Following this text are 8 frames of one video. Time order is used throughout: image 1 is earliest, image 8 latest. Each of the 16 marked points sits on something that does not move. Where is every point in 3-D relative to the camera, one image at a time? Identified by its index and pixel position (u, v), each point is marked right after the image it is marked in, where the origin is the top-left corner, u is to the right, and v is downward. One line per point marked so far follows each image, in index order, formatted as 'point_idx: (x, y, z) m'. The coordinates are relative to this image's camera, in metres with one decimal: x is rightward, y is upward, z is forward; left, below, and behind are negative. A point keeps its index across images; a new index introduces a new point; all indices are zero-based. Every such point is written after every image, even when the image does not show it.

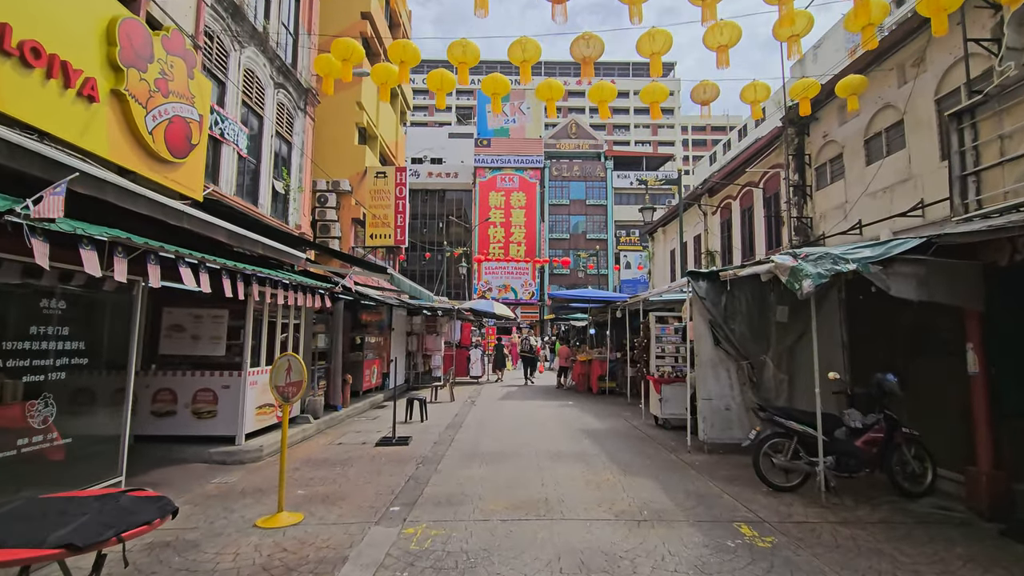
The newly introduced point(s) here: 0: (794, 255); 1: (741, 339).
0: (+3.1, +0.4, +5.6) m
1: (+3.5, -0.8, +7.7) m
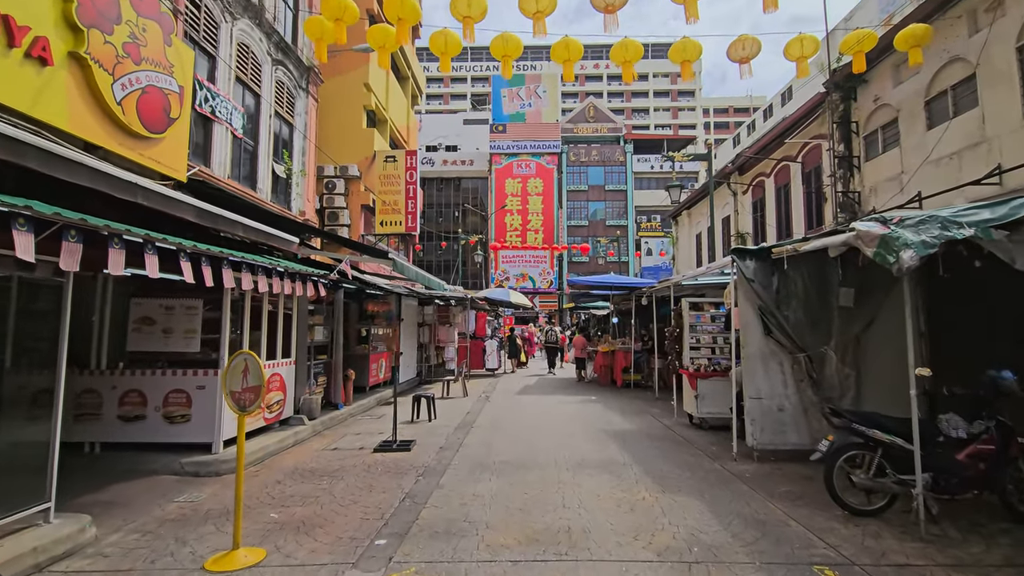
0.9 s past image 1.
0: (+3.2, +0.6, +4.4) m
1: (+3.7, -0.5, +6.5) m
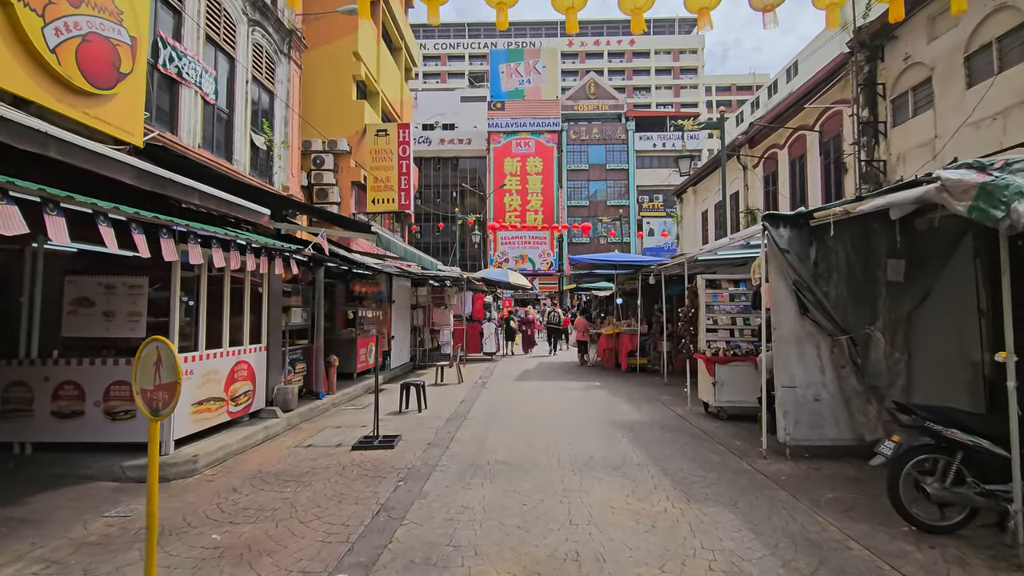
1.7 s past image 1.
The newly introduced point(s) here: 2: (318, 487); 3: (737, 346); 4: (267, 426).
0: (+3.2, +0.8, +3.5) m
1: (+3.6, -0.2, +5.6) m
2: (-1.9, -2.0, +5.0) m
3: (+3.6, -0.9, +8.0) m
4: (-3.4, -1.9, +6.9) m
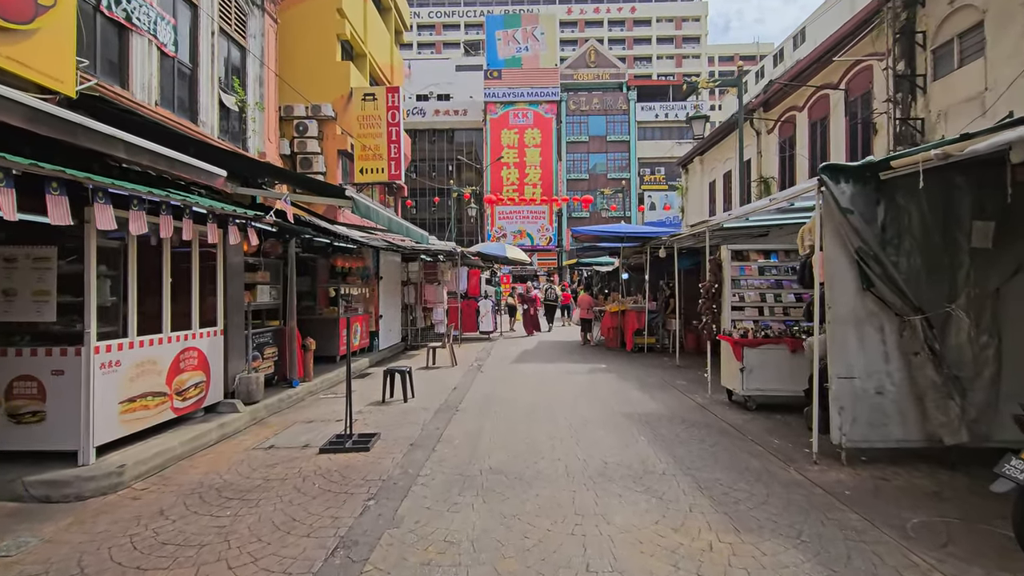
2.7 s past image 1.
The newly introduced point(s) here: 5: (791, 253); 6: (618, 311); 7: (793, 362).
0: (+3.2, +1.0, +2.4) m
1: (+3.6, +0.1, +4.6) m
2: (-1.9, -1.7, +4.0) m
3: (+3.5, -0.5, +7.0) m
4: (-3.4, -1.6, +5.9) m
5: (+4.1, +0.5, +7.4) m
6: (+2.8, -0.6, +13.4) m
7: (+3.7, -1.0, +6.7) m
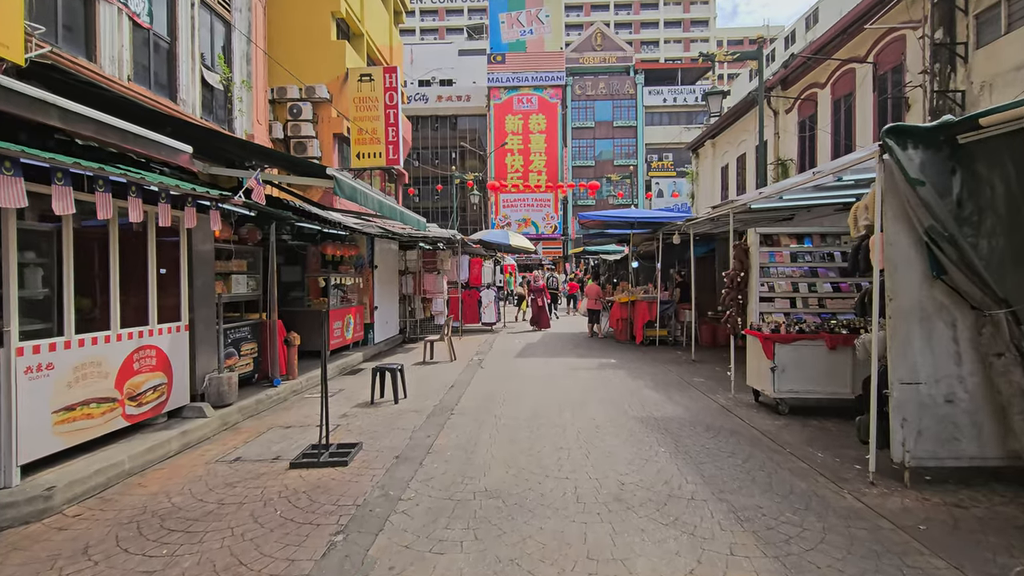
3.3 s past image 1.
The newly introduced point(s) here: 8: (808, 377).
0: (+3.1, +1.0, +1.6) m
1: (+3.6, +0.2, +3.8) m
2: (-1.9, -1.7, +3.3) m
3: (+3.5, -0.4, +6.2) m
4: (-3.4, -1.5, +5.2) m
5: (+4.1, +0.7, +6.6) m
6: (+2.9, -0.3, +12.6) m
7: (+3.7, -0.8, +5.9) m
8: (+3.5, -1.0, +5.9) m
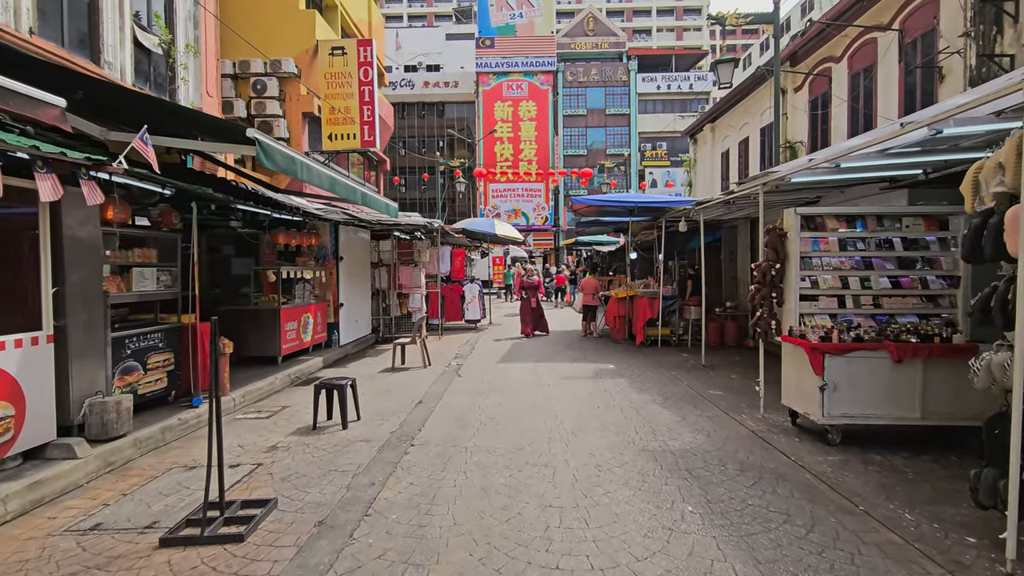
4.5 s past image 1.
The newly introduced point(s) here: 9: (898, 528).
0: (+3.0, +1.0, +0.2) m
1: (+3.4, +0.2, +2.5) m
2: (-2.1, -1.7, +1.9) m
3: (+3.3, -0.3, +4.9) m
4: (-3.6, -1.5, +3.8) m
5: (+3.9, +0.7, +5.3) m
6: (+2.5, -0.2, +11.3) m
7: (+3.5, -0.8, +4.6) m
8: (+3.2, -1.0, +4.6) m
9: (+2.4, -1.5, +3.2) m
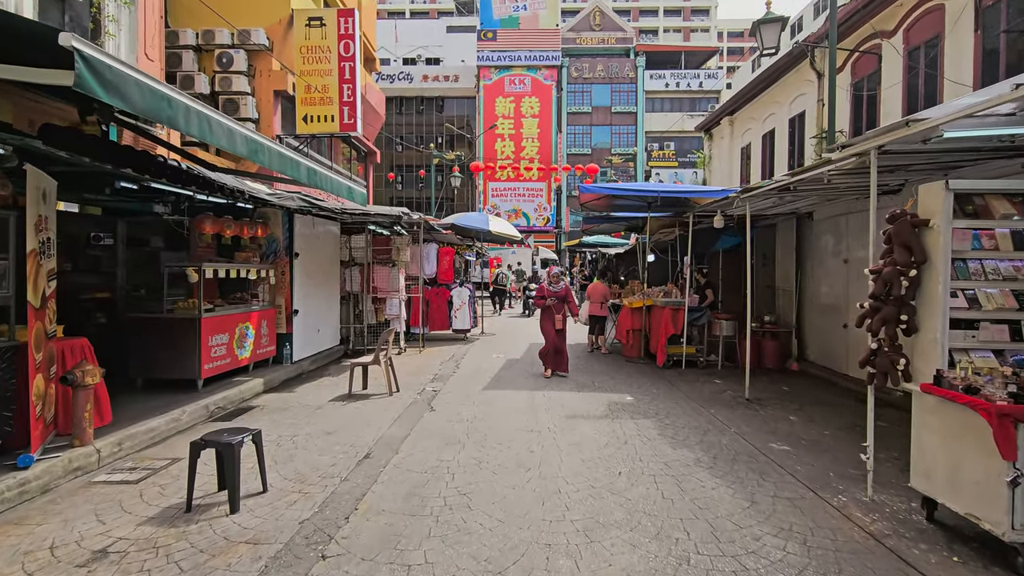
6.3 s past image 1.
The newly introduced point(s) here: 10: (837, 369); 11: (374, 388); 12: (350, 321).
0: (+2.9, +0.9, -1.7) m
1: (+3.3, +0.1, +0.6) m
2: (-2.3, -1.7, 0.0) m
3: (+3.2, -0.5, +3.0) m
4: (-3.7, -1.5, +1.9) m
5: (+3.7, +0.6, +3.4) m
6: (+2.4, -0.3, +9.4) m
7: (+3.3, -0.9, +2.7) m
8: (+3.1, -1.1, +2.7) m
9: (+2.3, -1.6, +1.3) m
10: (+5.1, -1.3, +8.0) m
11: (-2.0, -1.4, +7.3) m
12: (-3.4, -0.7, +10.7) m
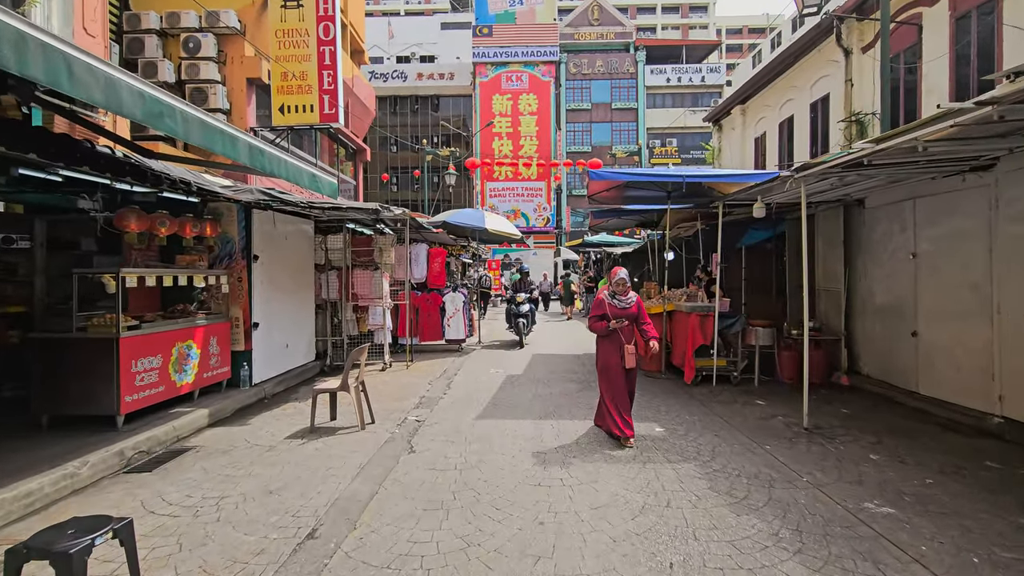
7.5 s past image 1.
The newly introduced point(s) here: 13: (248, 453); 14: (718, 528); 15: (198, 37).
0: (+2.8, +0.9, -3.0) m
1: (+3.3, +0.1, -0.7) m
2: (-2.3, -1.8, -1.3) m
3: (+3.2, -0.5, +1.7) m
4: (-3.7, -1.6, +0.6) m
5: (+3.7, +0.6, +2.1) m
6: (+2.4, -0.4, +8.1) m
7: (+3.4, -0.9, +1.4) m
8: (+3.1, -1.1, +1.4) m
9: (+2.3, -1.6, 0.0) m
10: (+5.2, -1.3, +6.7) m
11: (-2.0, -1.5, +6.0) m
12: (-3.4, -0.8, +9.4) m
13: (-2.6, -1.6, +5.0) m
14: (+1.3, -1.6, +3.3) m
15: (-7.4, +5.9, +11.7) m
